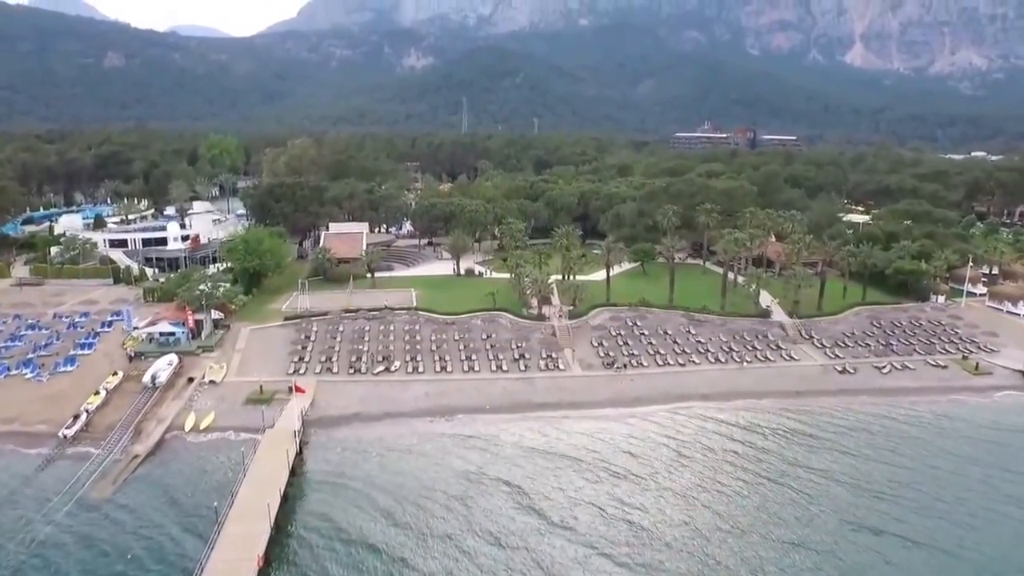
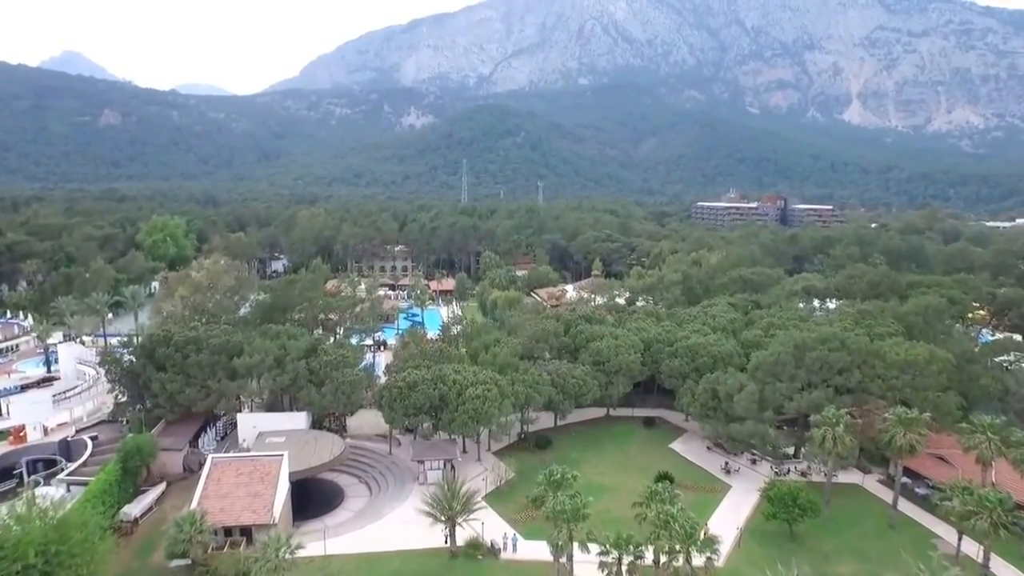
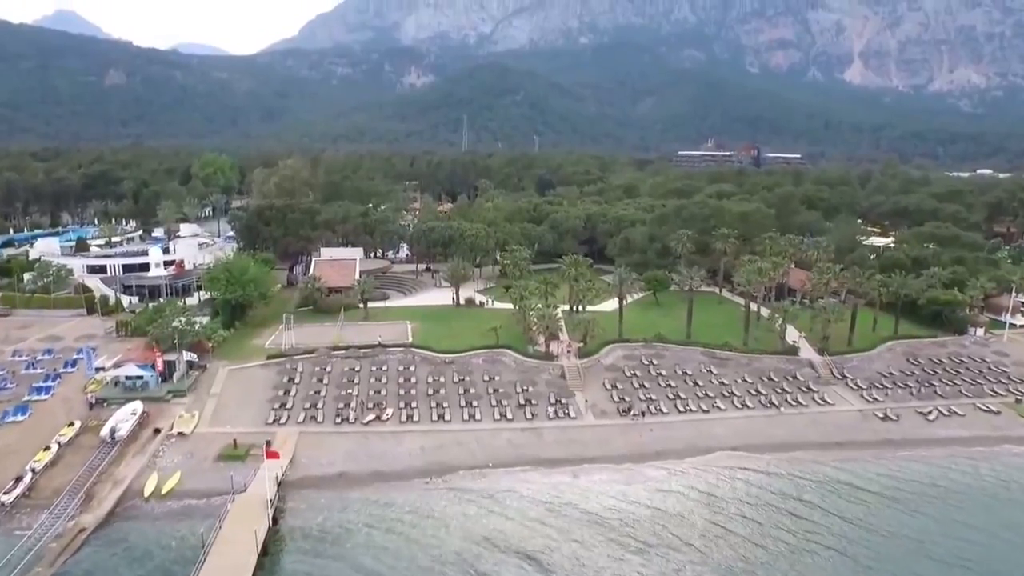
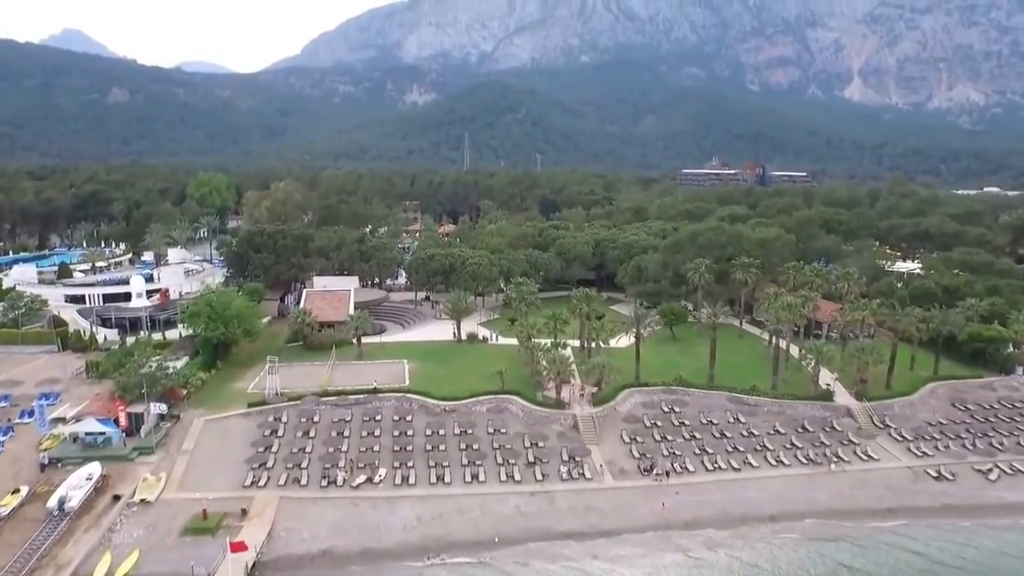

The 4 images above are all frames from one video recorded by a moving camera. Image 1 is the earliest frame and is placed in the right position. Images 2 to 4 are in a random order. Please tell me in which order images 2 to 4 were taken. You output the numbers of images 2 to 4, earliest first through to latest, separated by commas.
3, 4, 2
